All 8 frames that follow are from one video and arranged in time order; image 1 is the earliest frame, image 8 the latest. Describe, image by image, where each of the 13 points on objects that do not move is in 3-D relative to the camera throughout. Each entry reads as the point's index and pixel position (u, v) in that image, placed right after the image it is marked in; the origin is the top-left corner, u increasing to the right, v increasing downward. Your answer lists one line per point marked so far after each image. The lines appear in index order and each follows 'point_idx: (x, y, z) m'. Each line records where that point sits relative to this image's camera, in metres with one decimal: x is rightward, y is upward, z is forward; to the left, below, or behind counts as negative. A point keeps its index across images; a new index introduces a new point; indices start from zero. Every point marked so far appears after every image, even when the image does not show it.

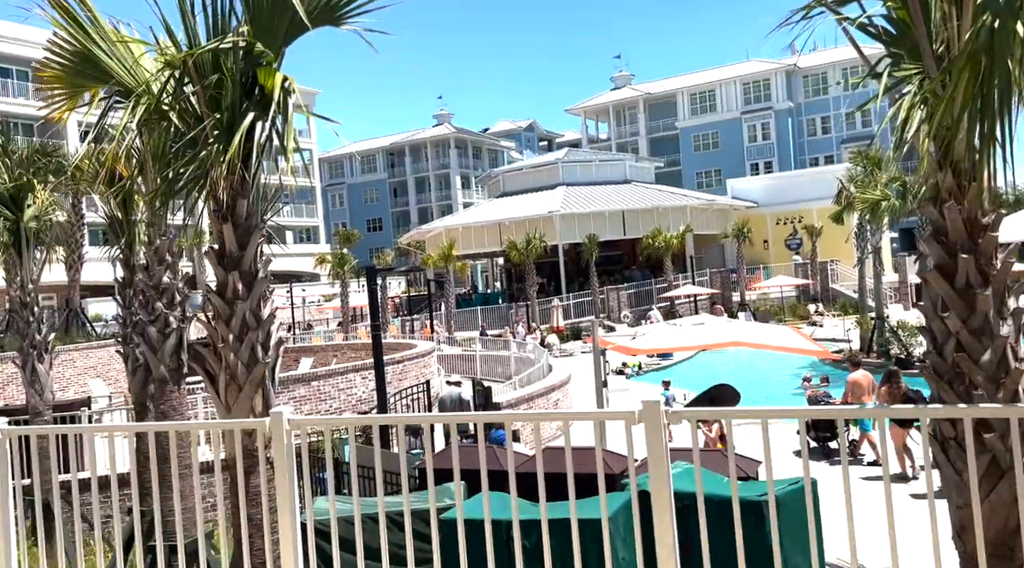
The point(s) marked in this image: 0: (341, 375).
0: (-3.4, -1.8, +18.4) m
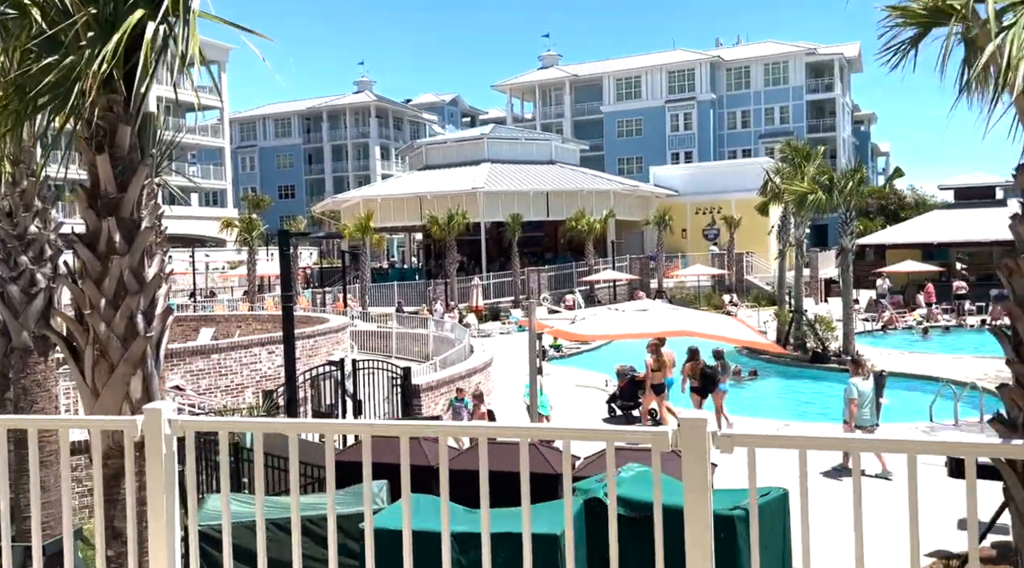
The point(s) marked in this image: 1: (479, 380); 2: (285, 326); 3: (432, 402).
0: (-5.0, -1.2, +17.3) m
1: (-0.5, -1.5, +14.4) m
2: (-2.2, -0.4, +8.9) m
3: (-1.1, -1.6, +12.8) m
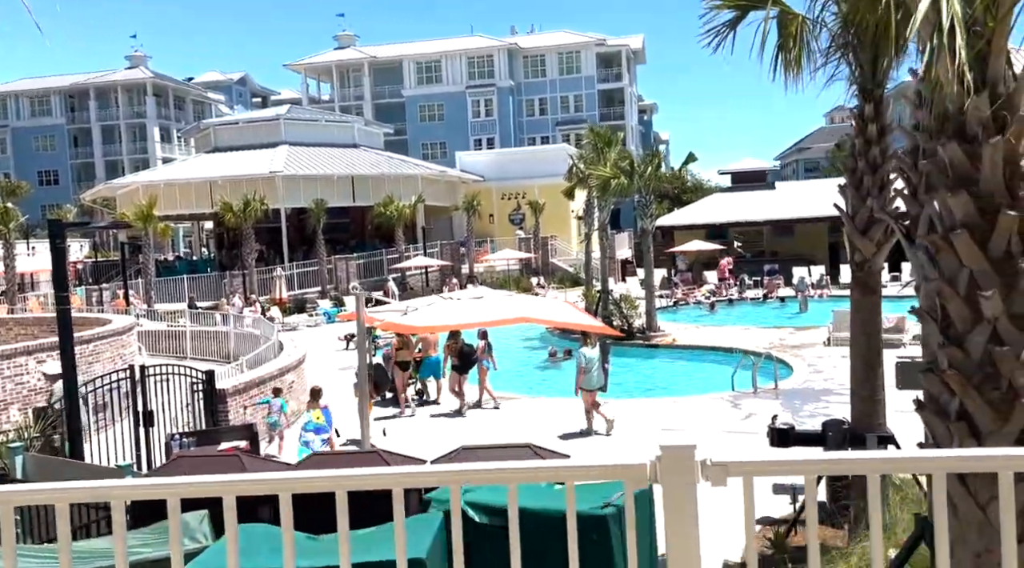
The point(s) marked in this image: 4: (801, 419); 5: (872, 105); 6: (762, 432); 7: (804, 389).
0: (-8.2, -1.2, +14.9) m
1: (-3.2, -1.4, +13.1) m
2: (-3.6, -0.4, +7.3) m
3: (-3.4, -1.5, +11.4) m
4: (+4.6, -2.1, +14.9) m
5: (+4.1, +2.0, +10.6) m
6: (+3.5, -2.1, +13.3) m
7: (+5.4, -1.9, +17.3) m
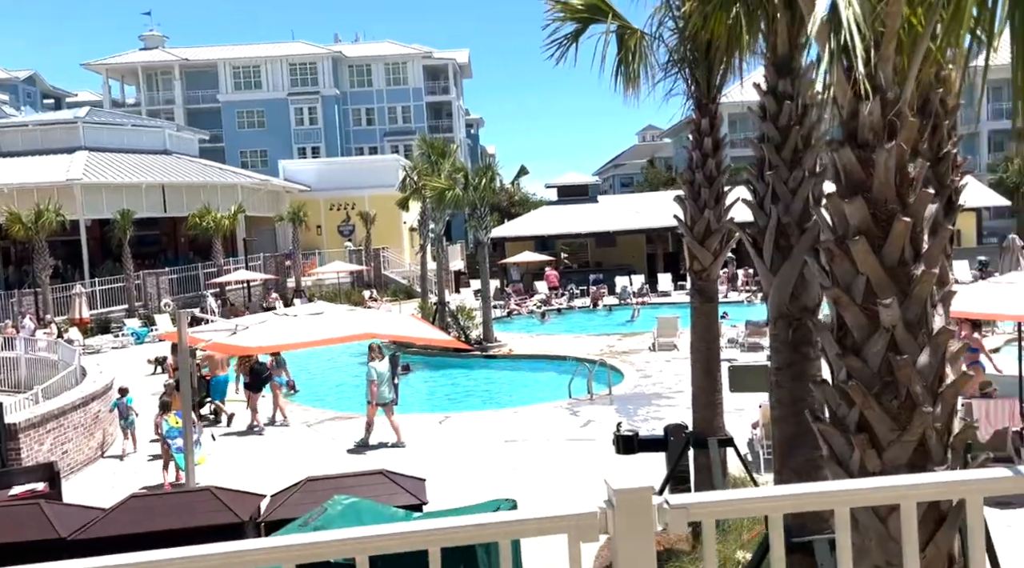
0: (-10.6, -1.5, +12.4) m
1: (-5.3, -1.6, +11.6) m
2: (-4.6, -0.5, +5.9) m
3: (-5.1, -1.7, +9.9) m
4: (+2.0, -2.2, +14.8) m
5: (+2.3, +1.9, +10.6) m
6: (+1.3, -2.2, +13.1) m
7: (+2.3, -2.1, +17.4) m
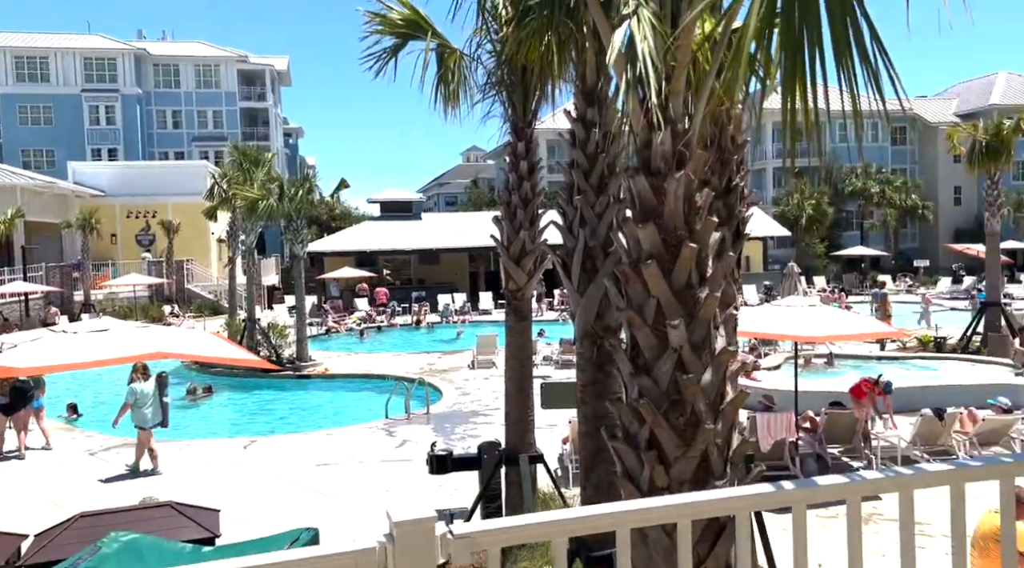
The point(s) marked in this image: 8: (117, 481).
0: (-12.9, -1.5, +10.1) m
1: (-7.5, -1.7, +10.3) m
2: (-5.8, -0.5, +4.8) m
3: (-7.0, -1.8, +8.6) m
4: (-0.9, -2.5, +14.8) m
5: (+0.1, +1.7, +10.8) m
6: (-1.3, -2.5, +12.9) m
7: (-1.1, -2.4, +17.3) m
8: (-5.0, -2.5, +11.8) m
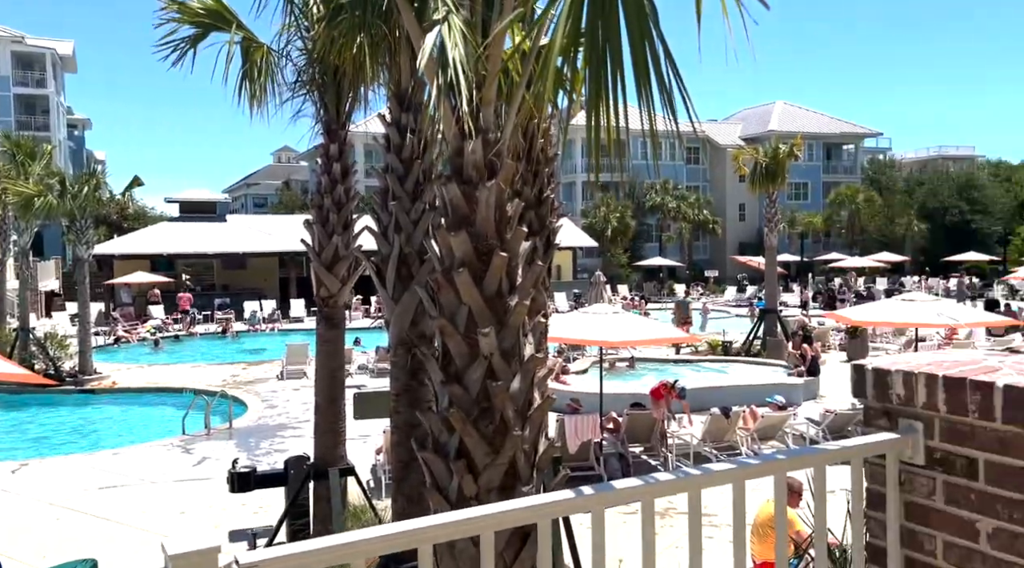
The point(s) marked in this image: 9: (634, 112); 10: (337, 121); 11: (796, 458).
0: (-14.7, -1.5, +7.1) m
1: (-9.4, -1.7, +8.3) m
2: (-6.7, -0.5, +3.3) m
3: (-8.6, -1.8, +6.8) m
4: (-3.9, -2.6, +14.0) m
5: (-2.0, +1.6, +10.3) m
6: (-3.9, -2.5, +12.1) m
7: (-4.5, -2.5, +16.5) m
8: (-7.3, -2.6, +10.3) m
9: (+0.5, +0.6, +3.4) m
10: (-1.9, +1.8, +10.0) m
11: (+0.8, -0.5, +2.7) m
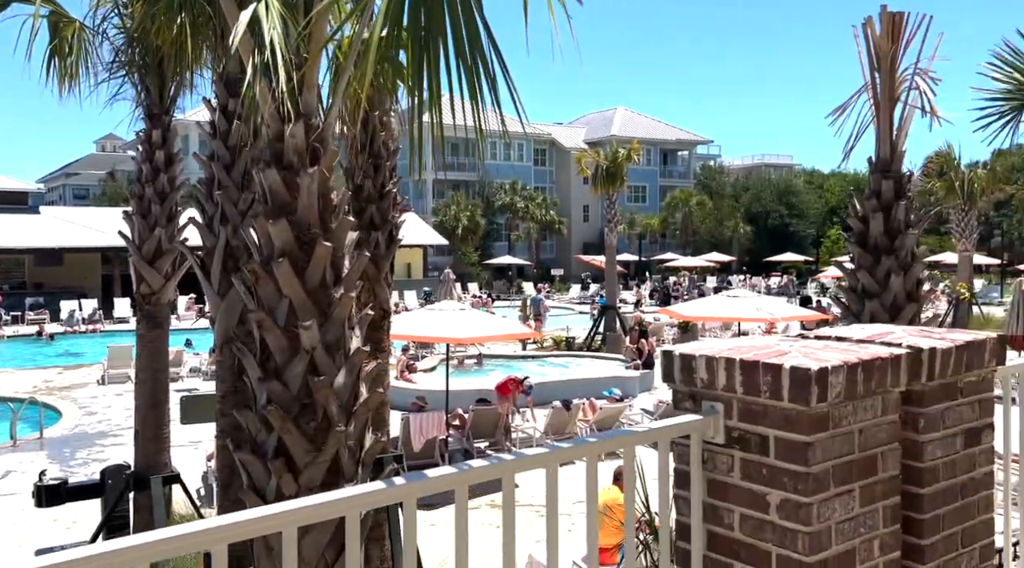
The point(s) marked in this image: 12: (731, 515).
0: (-15.7, -1.5, +4.5) m
1: (-10.8, -1.7, +6.6) m
2: (-7.2, -0.5, +2.1) m
3: (-9.7, -1.8, +5.1) m
4: (-6.3, -2.6, +13.1) m
5: (-3.8, +1.6, +9.8) m
6: (-6.0, -2.5, +11.2) m
7: (-7.3, -2.5, +15.4) m
8: (-9.0, -2.5, +8.8) m
9: (-0.2, +0.7, +3.4) m
10: (-3.7, +1.8, +9.5) m
11: (+0.3, -0.5, +2.8) m
12: (+0.7, -0.7, +2.9) m
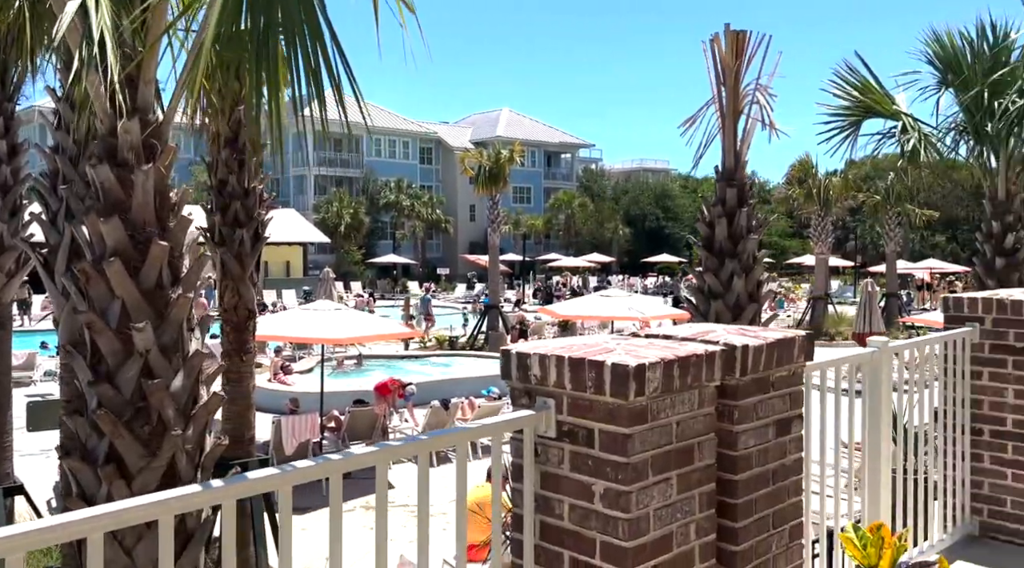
0: (-16.3, -1.4, +2.4) m
1: (-11.7, -1.7, +5.1) m
2: (-7.5, -0.5, +1.1) m
3: (-10.5, -1.8, +3.8) m
4: (-8.1, -2.6, +12.2) m
5: (-5.2, +1.6, +9.2) m
6: (-7.5, -2.5, +10.4) m
7: (-9.5, -2.5, +14.3) m
8: (-10.2, -2.5, +7.6) m
9: (-0.8, +0.7, +3.4) m
10: (-5.1, +1.8, +9.0) m
11: (-0.2, -0.5, +2.8) m
12: (+0.2, -0.7, +3.0) m
